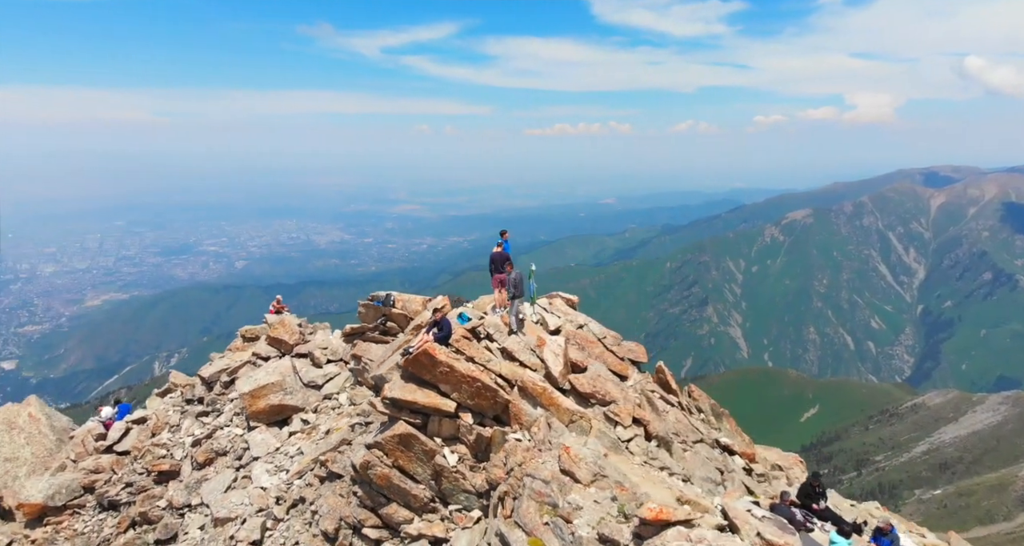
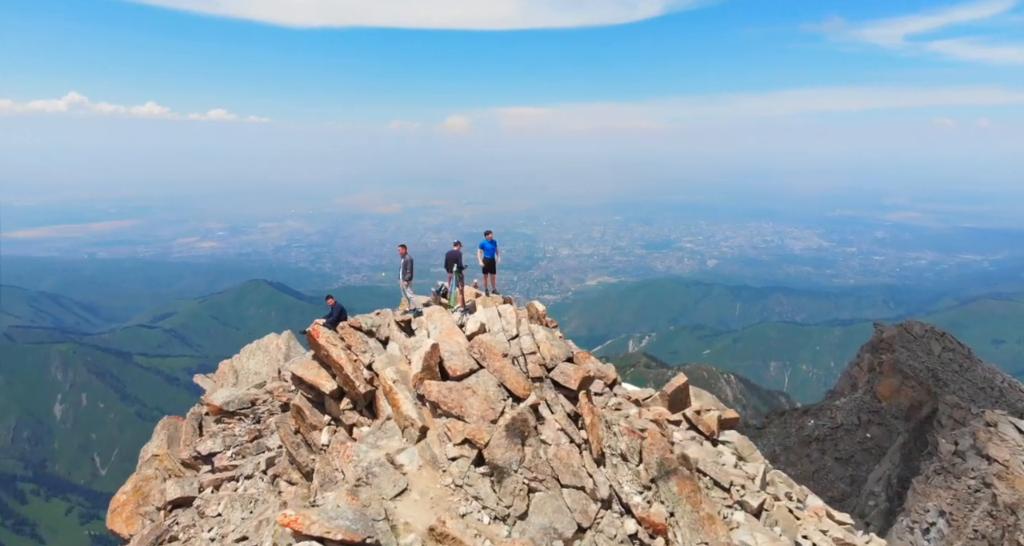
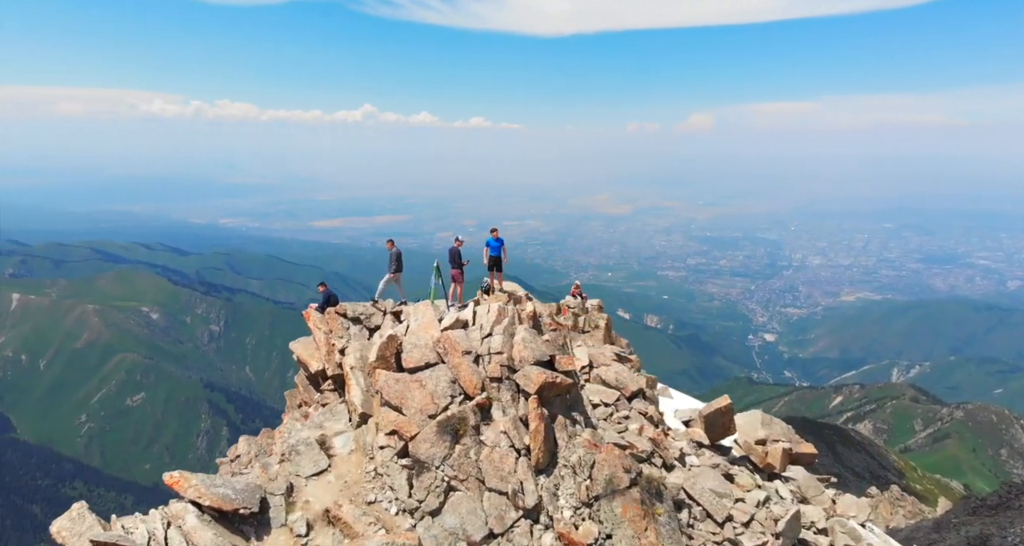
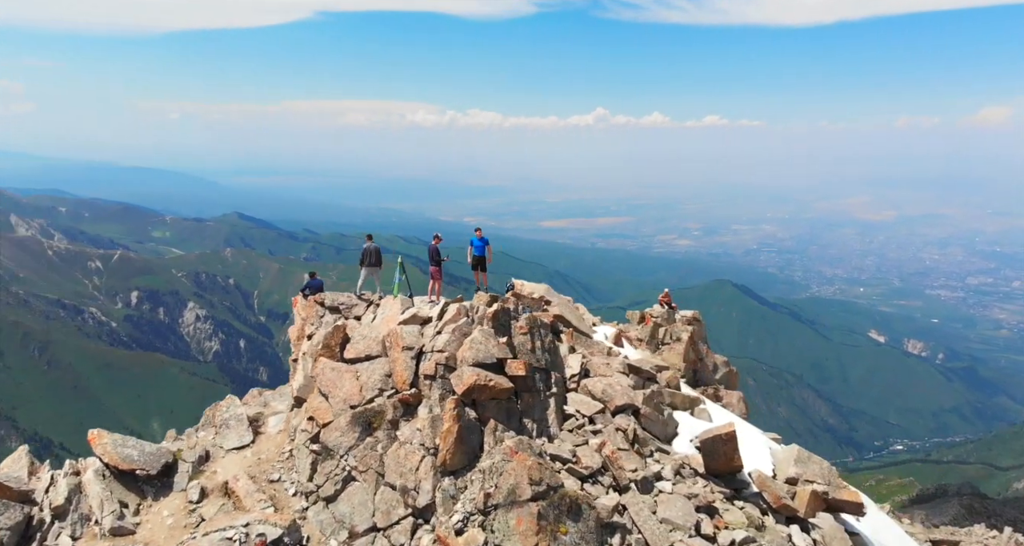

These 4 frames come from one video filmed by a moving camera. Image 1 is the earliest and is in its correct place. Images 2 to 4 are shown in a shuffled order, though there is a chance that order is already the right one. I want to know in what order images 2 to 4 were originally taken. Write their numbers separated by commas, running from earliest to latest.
2, 3, 4
